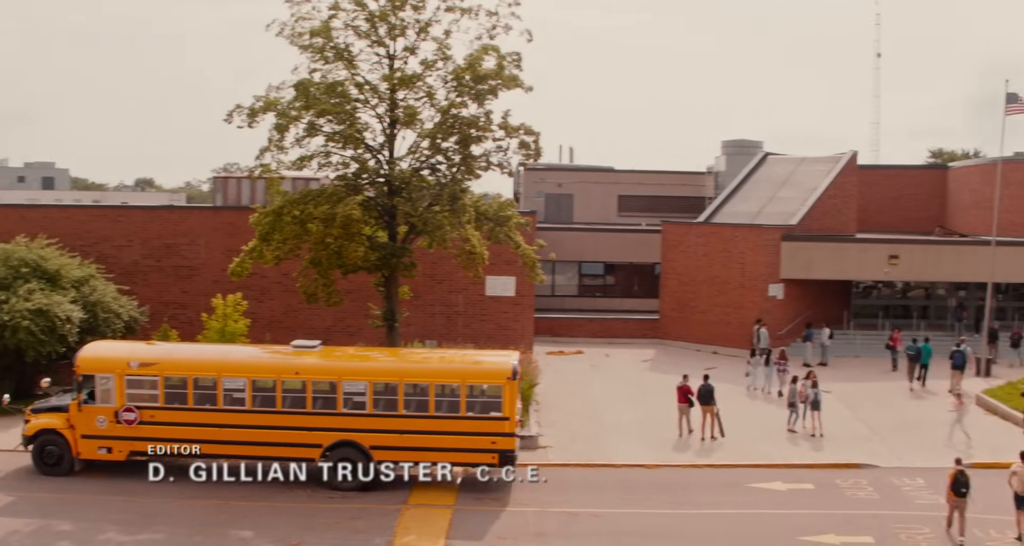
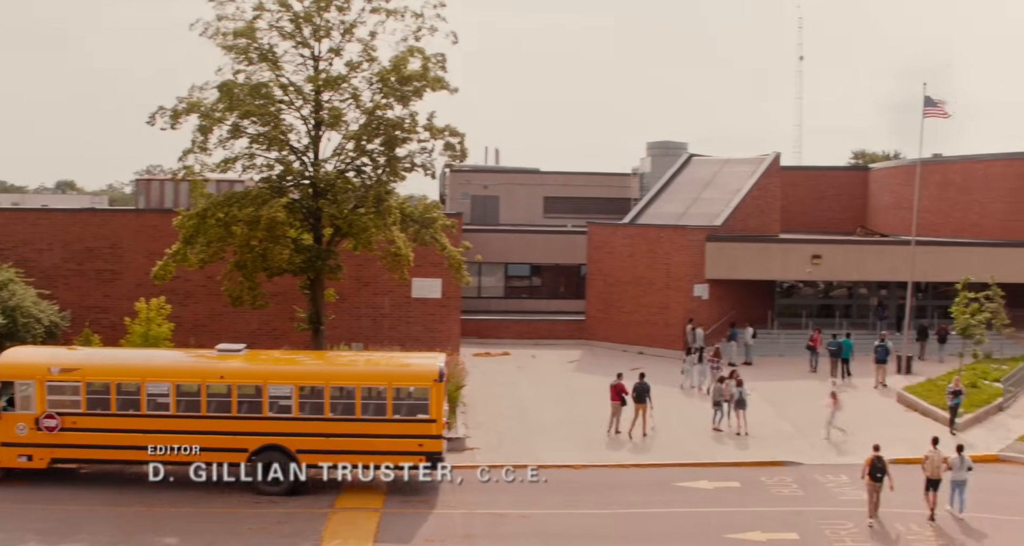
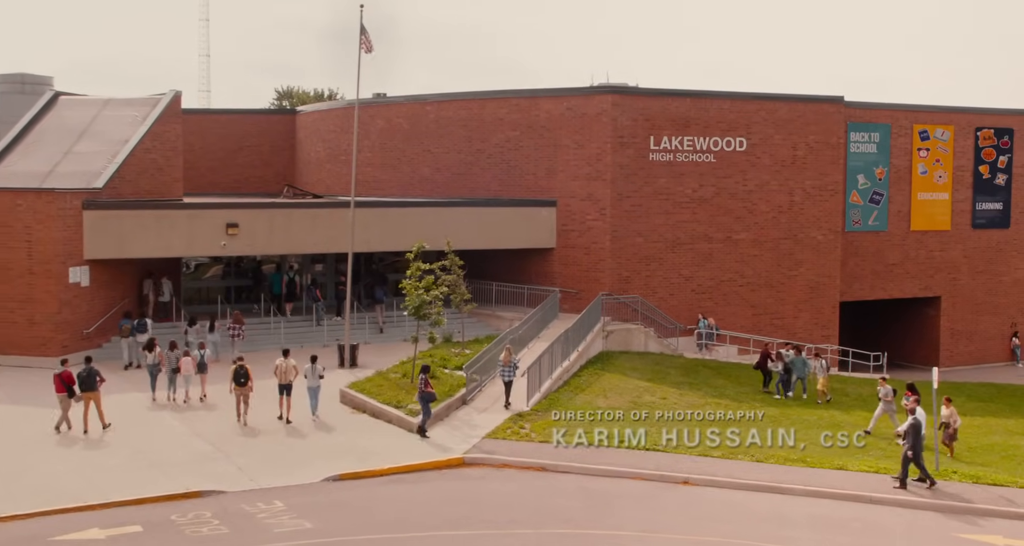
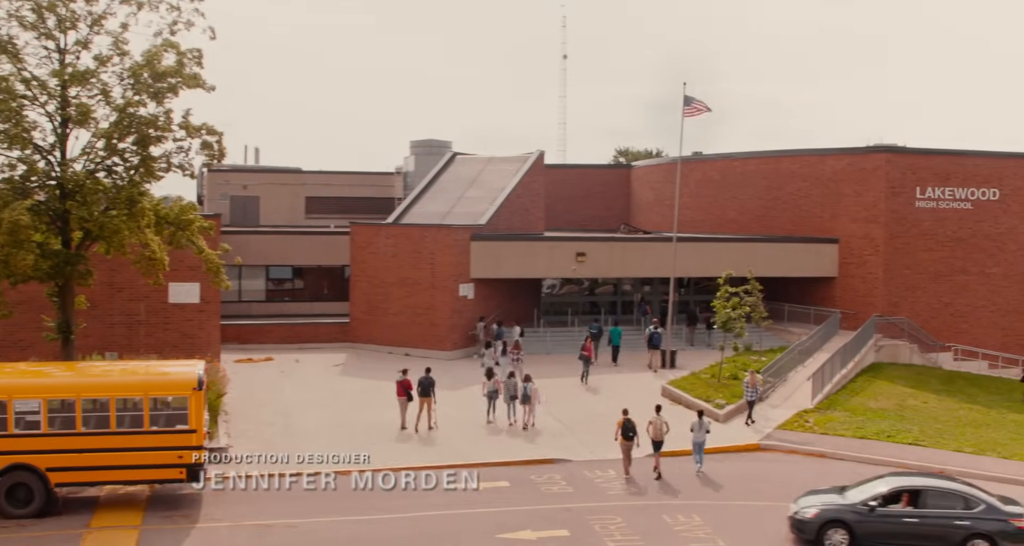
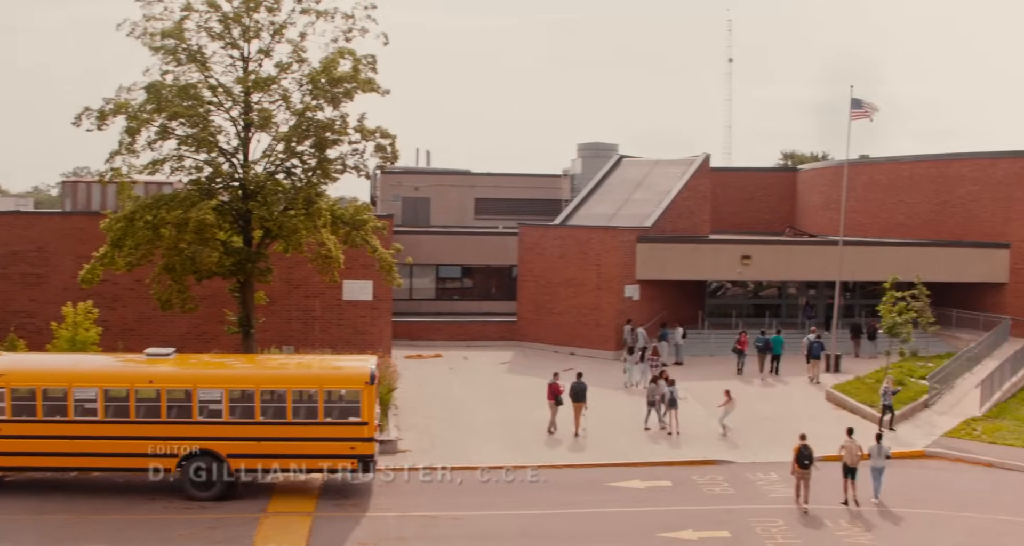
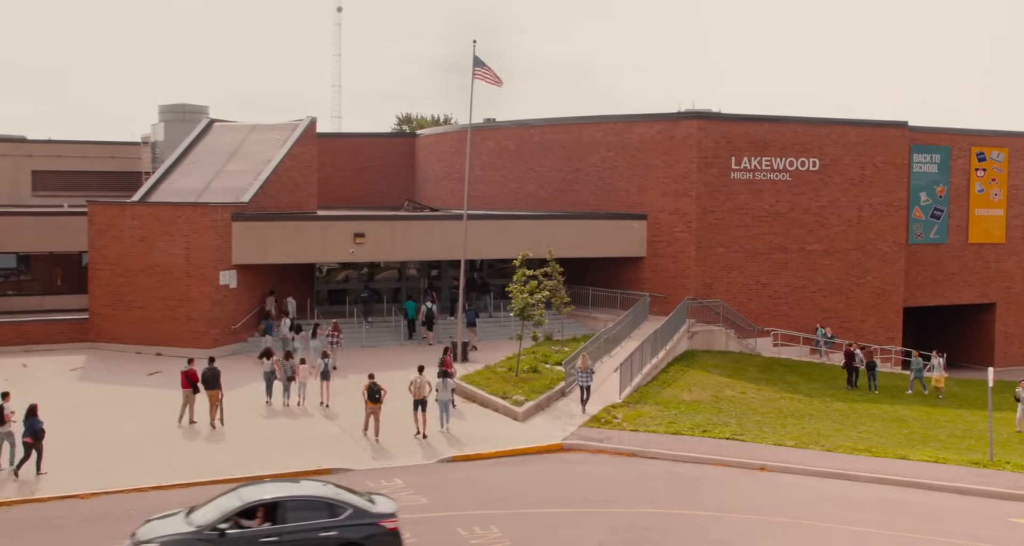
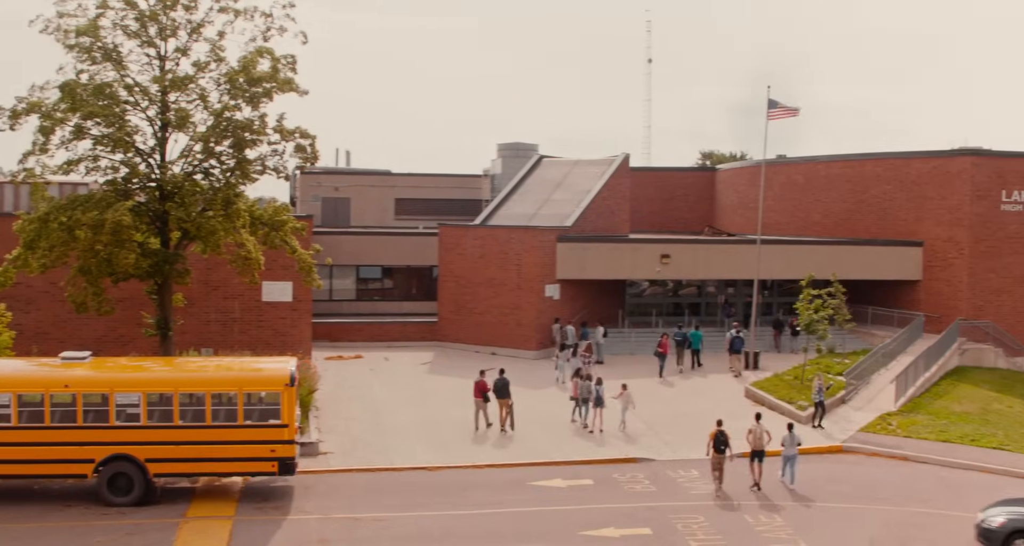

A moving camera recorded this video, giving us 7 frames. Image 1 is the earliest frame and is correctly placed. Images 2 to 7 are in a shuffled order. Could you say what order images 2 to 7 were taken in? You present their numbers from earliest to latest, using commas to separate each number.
2, 5, 7, 4, 6, 3
